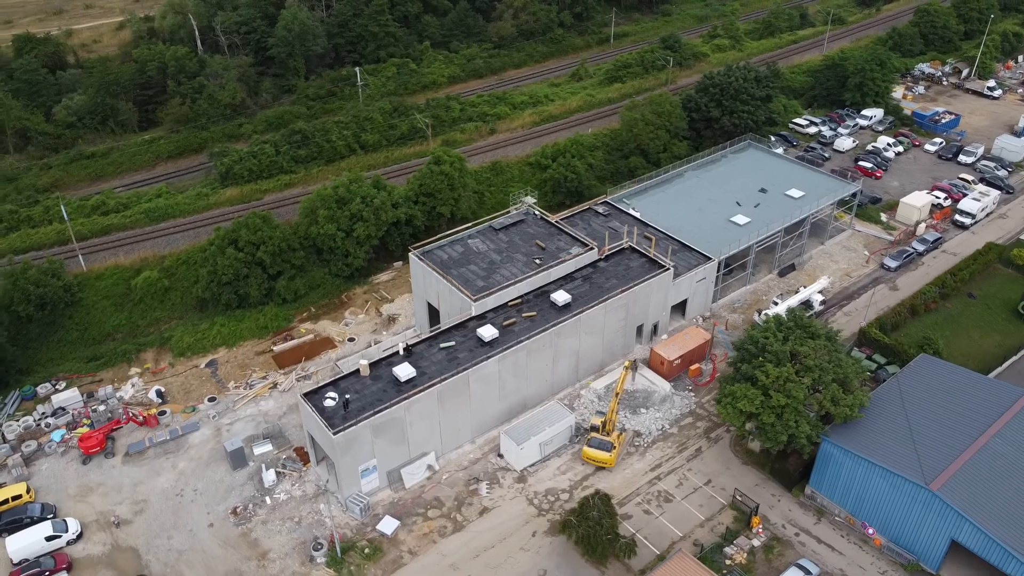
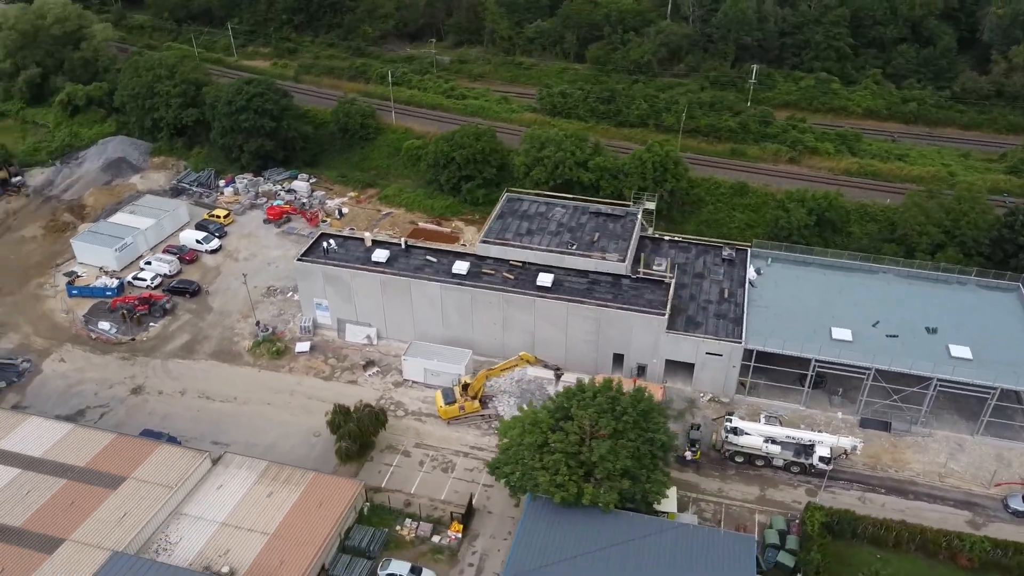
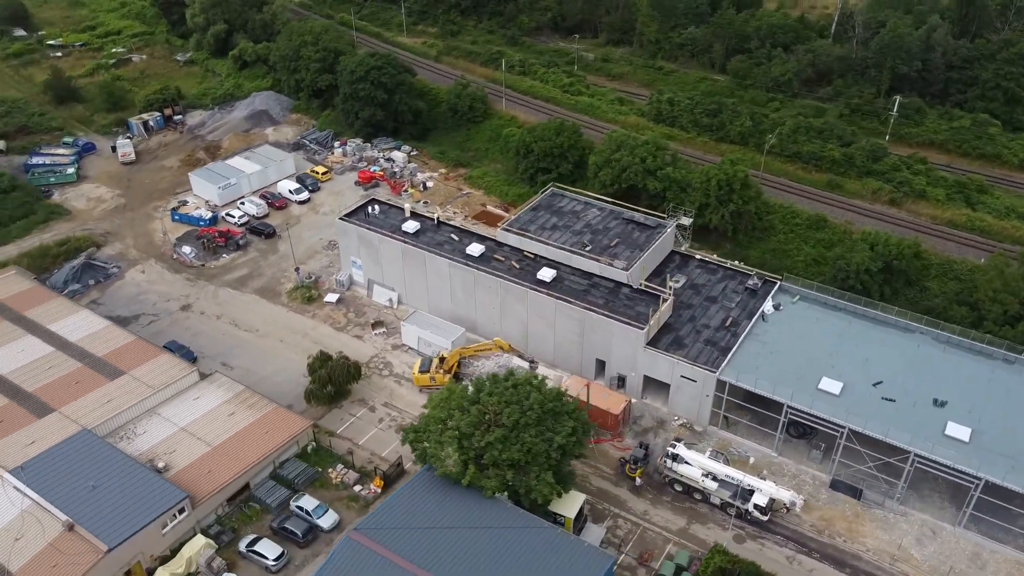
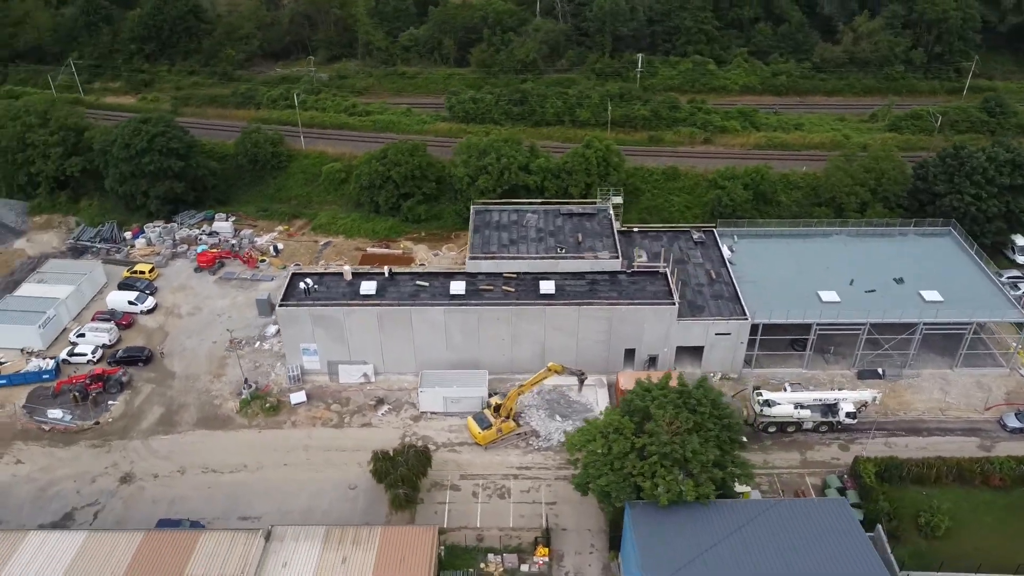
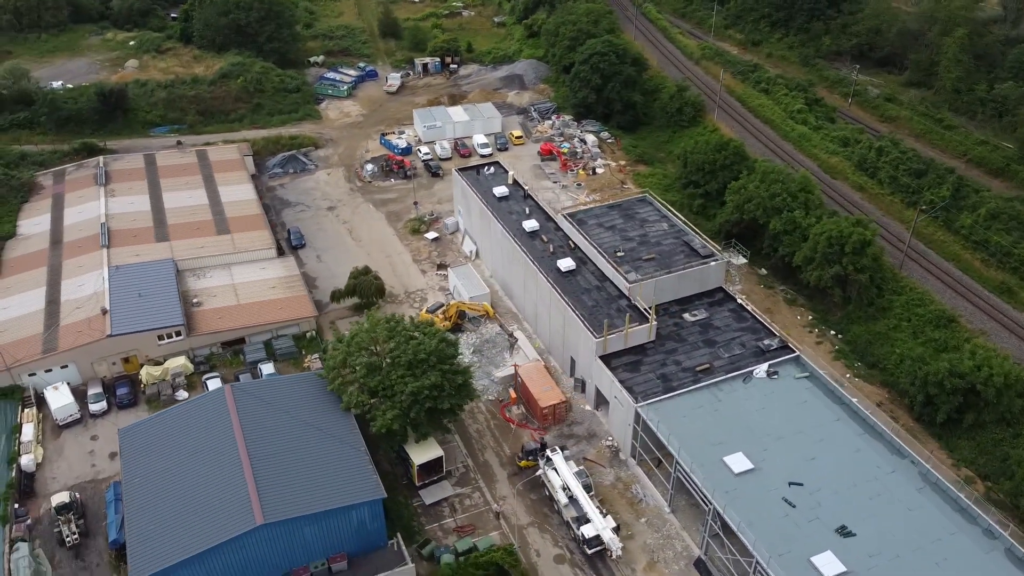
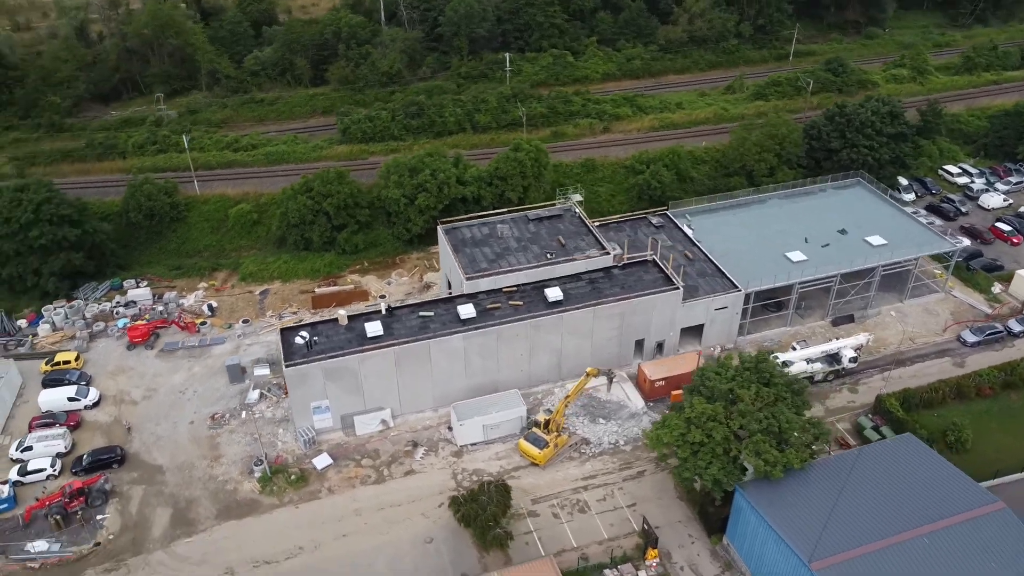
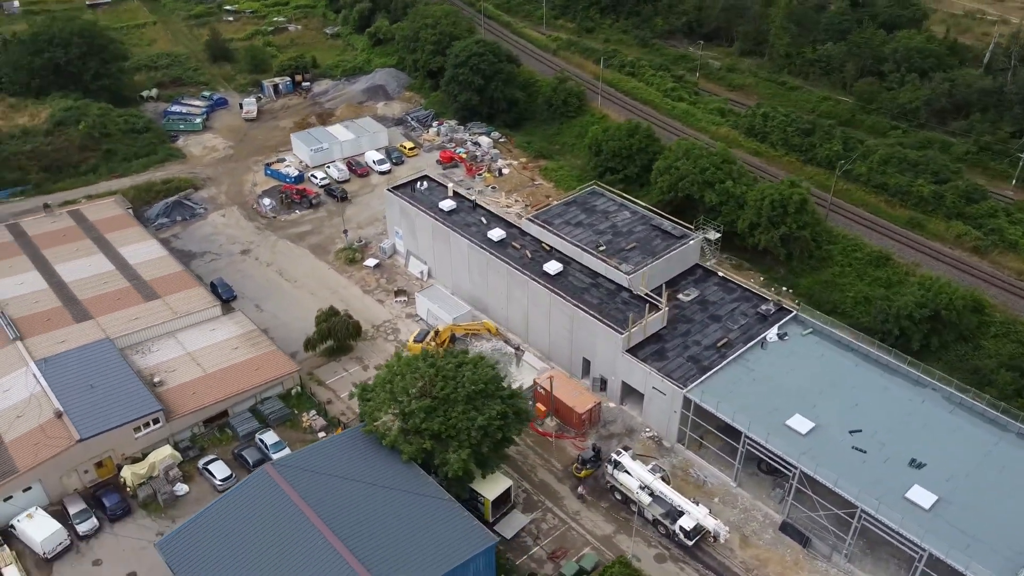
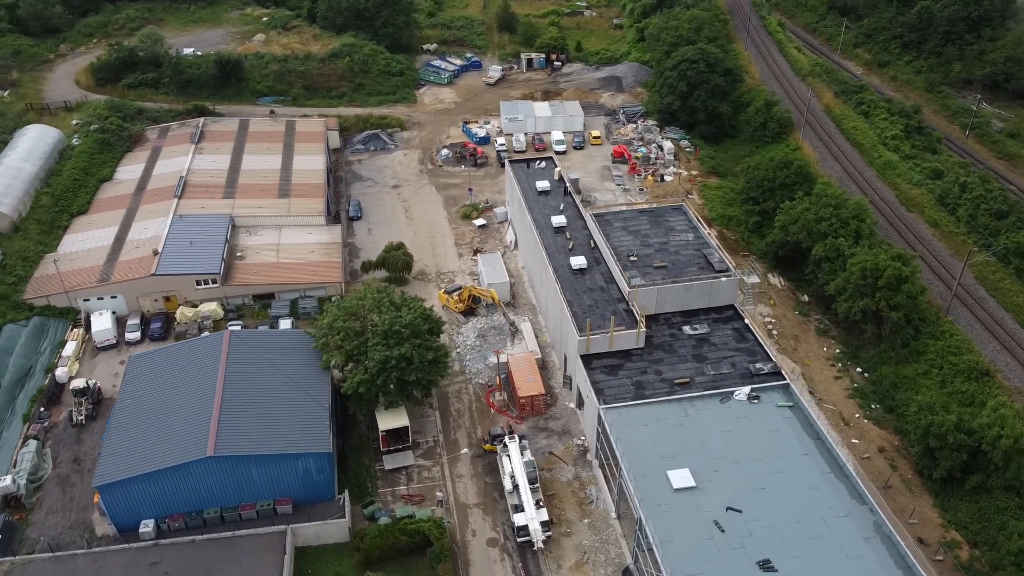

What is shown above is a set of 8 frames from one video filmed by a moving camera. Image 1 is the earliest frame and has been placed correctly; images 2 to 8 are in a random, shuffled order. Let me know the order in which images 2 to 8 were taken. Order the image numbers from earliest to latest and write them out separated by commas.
6, 4, 2, 3, 7, 5, 8
